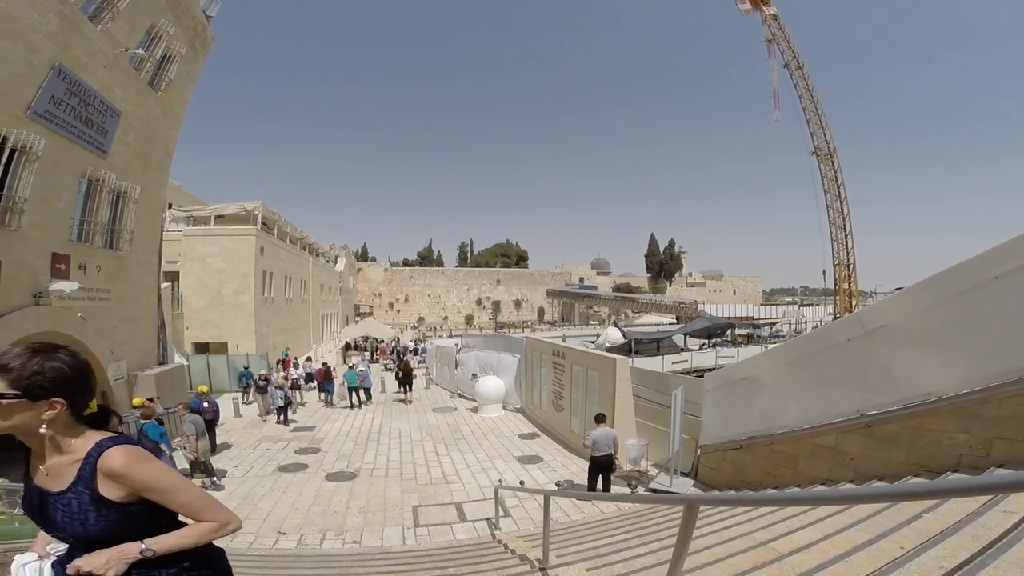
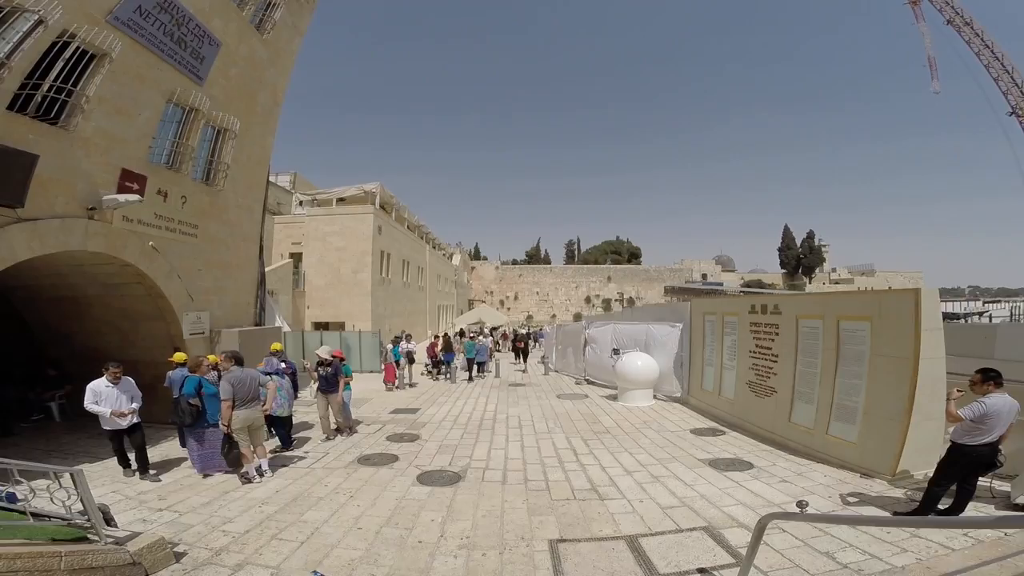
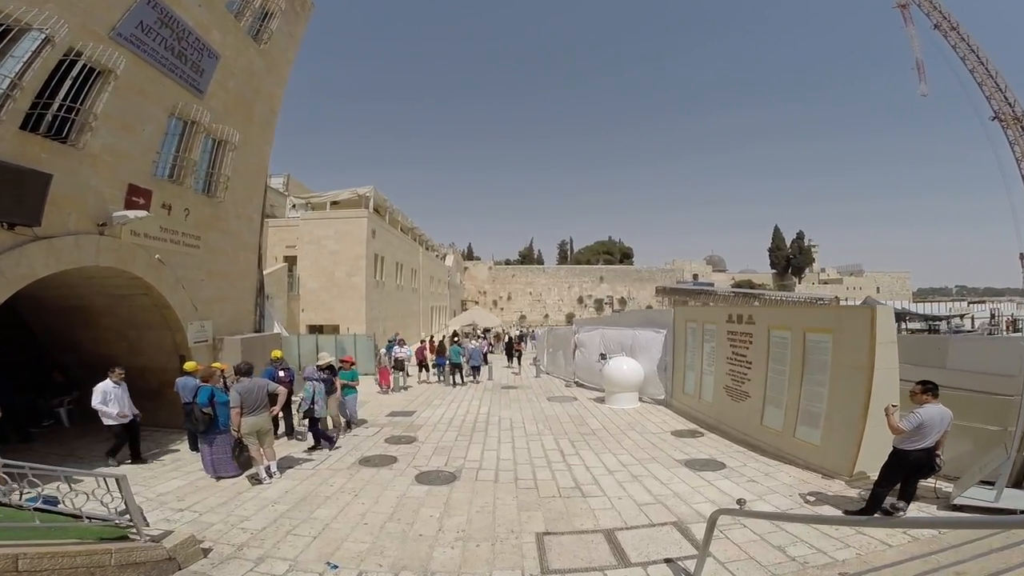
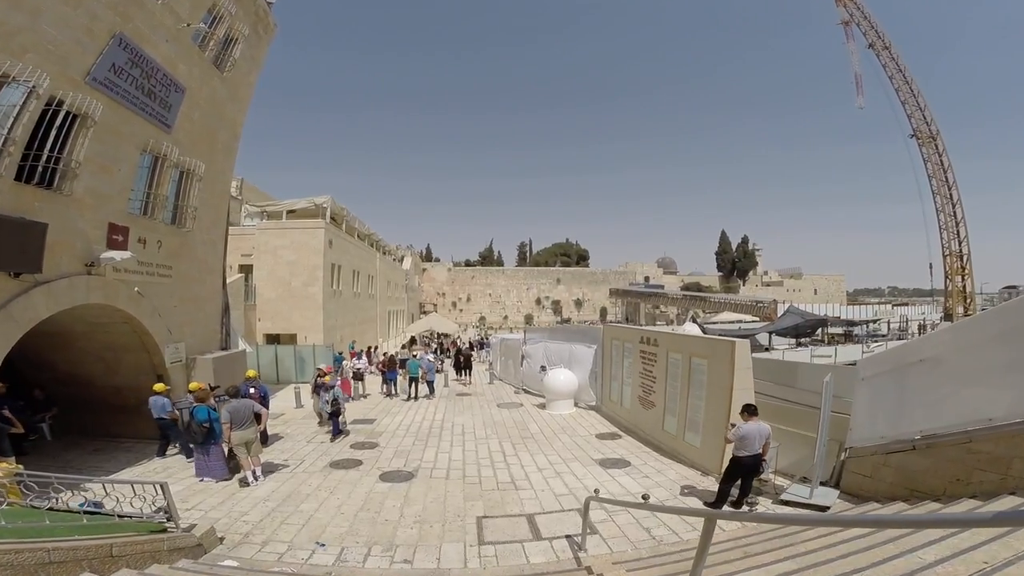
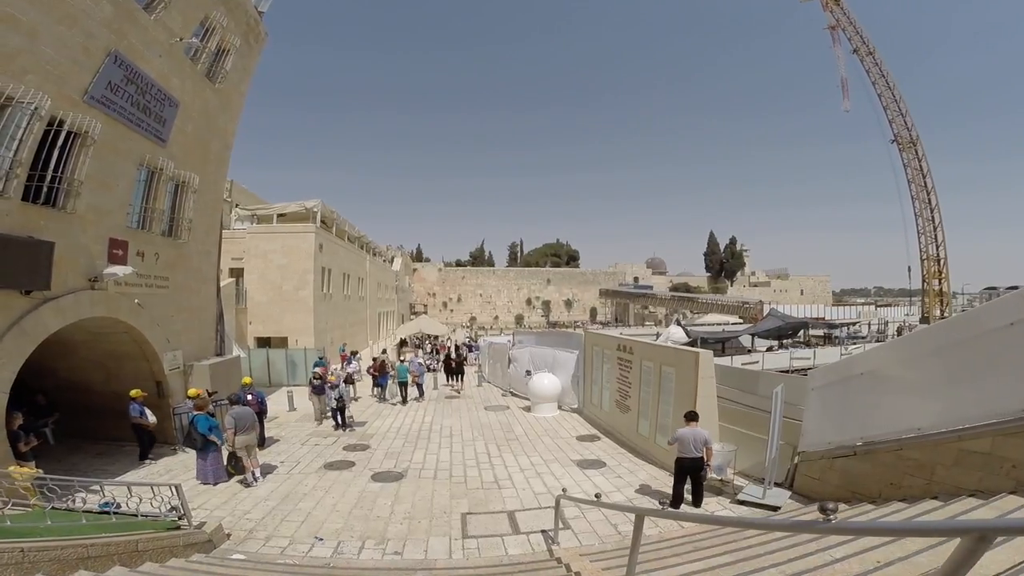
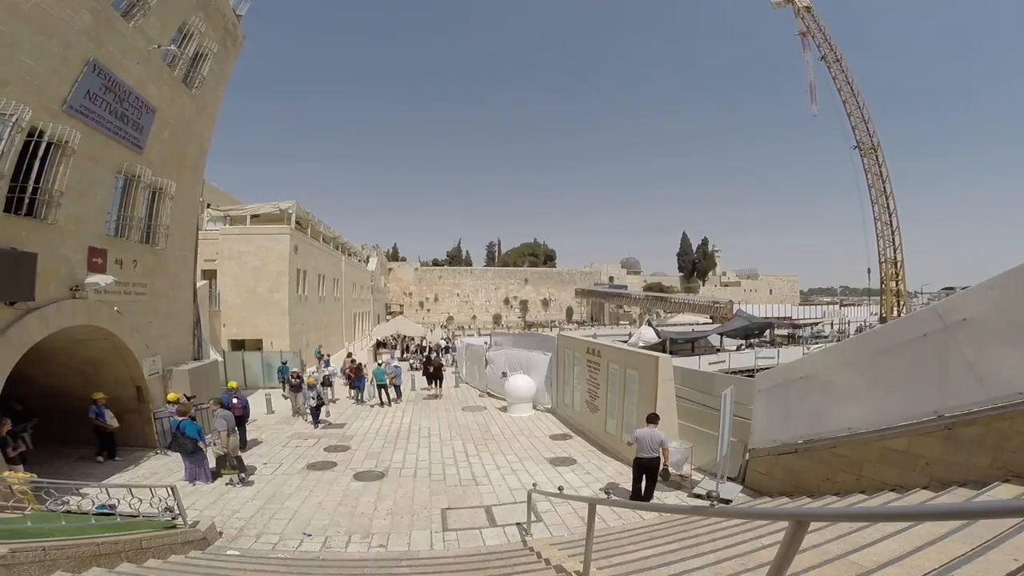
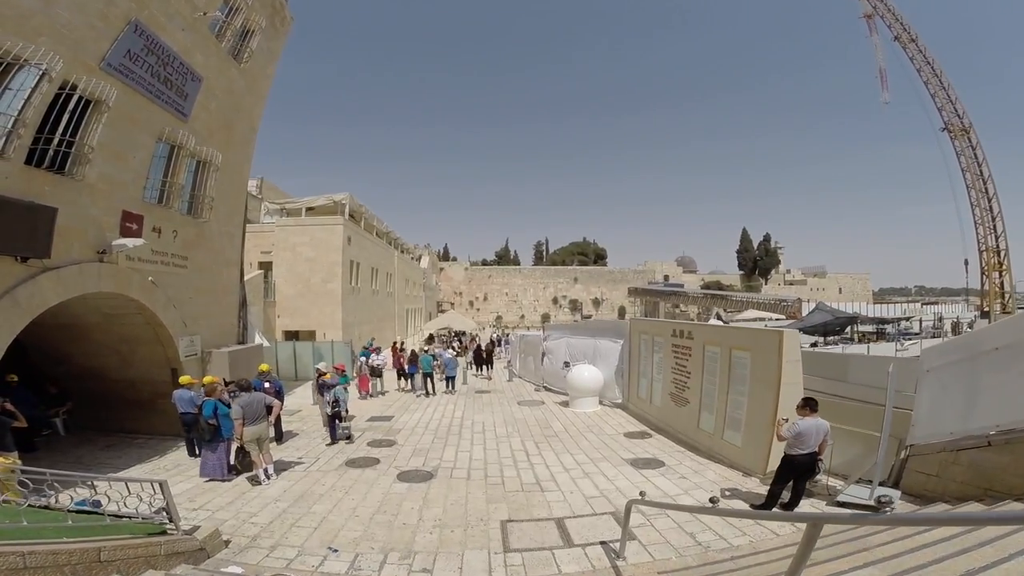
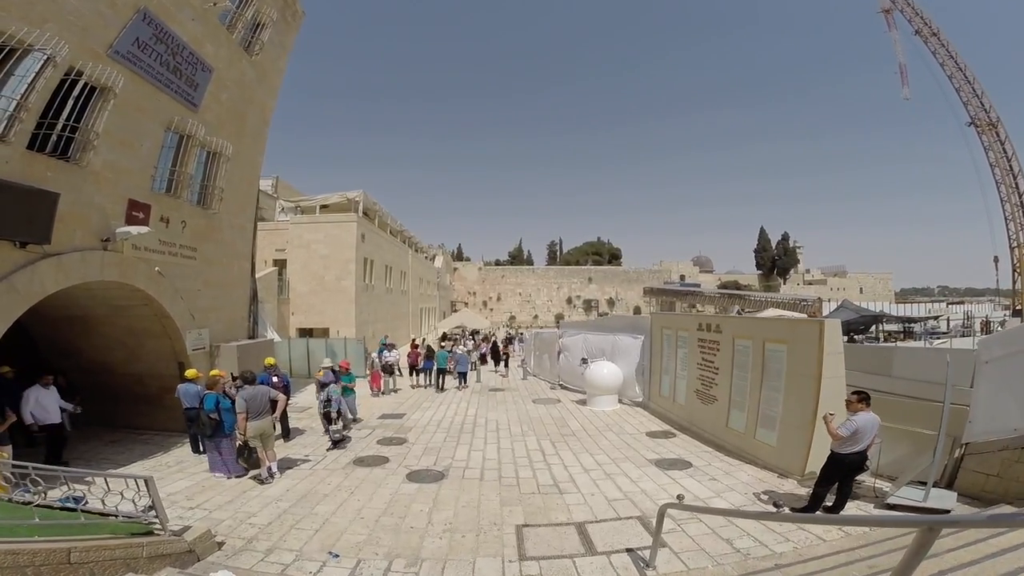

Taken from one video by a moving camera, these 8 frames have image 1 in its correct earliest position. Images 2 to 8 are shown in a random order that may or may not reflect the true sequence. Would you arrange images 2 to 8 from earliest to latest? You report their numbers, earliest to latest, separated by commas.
6, 5, 4, 7, 8, 3, 2
